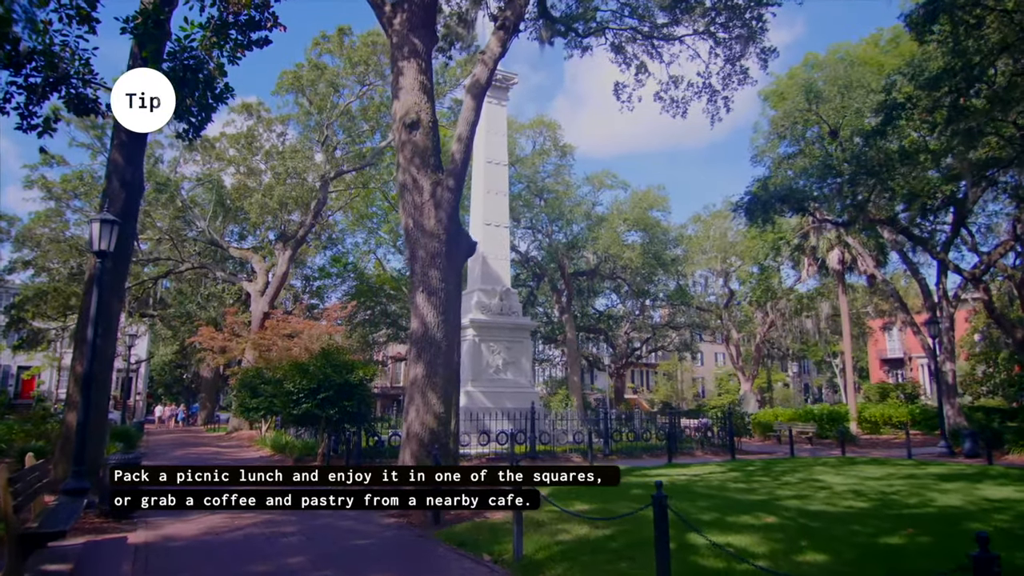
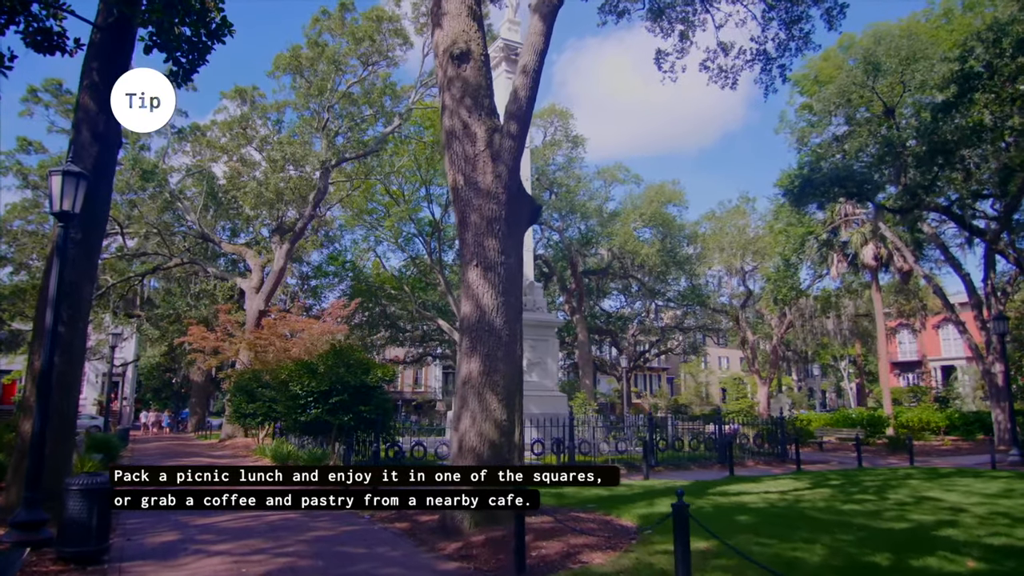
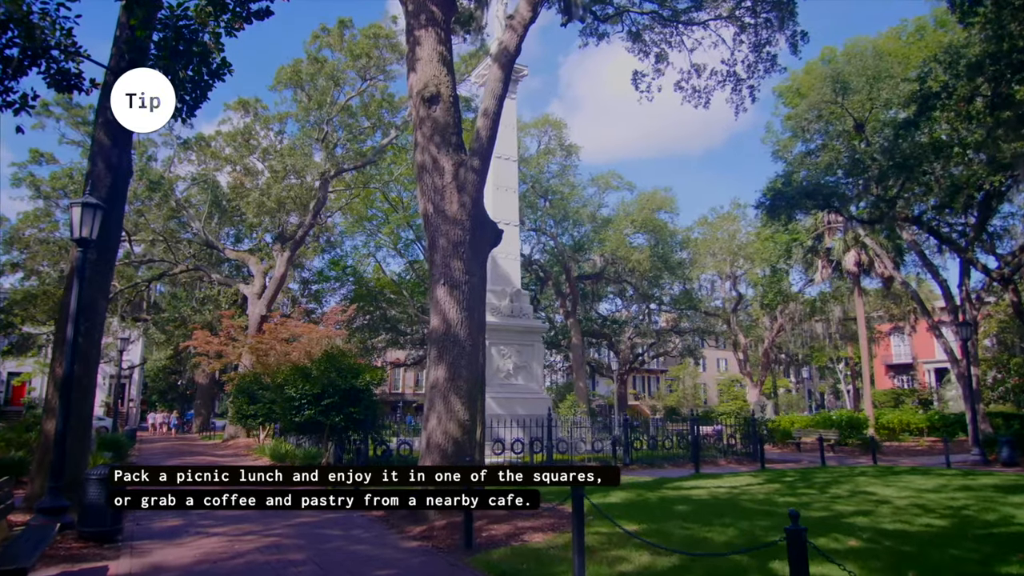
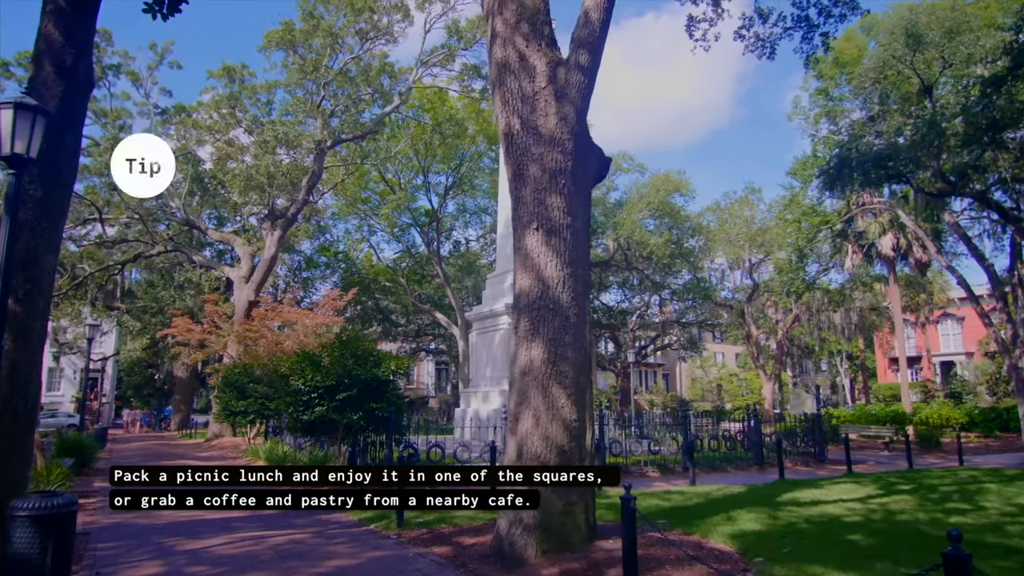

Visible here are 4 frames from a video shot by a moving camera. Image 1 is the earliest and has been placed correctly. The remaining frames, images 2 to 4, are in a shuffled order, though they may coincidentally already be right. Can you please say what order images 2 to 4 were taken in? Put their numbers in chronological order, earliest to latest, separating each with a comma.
3, 2, 4
